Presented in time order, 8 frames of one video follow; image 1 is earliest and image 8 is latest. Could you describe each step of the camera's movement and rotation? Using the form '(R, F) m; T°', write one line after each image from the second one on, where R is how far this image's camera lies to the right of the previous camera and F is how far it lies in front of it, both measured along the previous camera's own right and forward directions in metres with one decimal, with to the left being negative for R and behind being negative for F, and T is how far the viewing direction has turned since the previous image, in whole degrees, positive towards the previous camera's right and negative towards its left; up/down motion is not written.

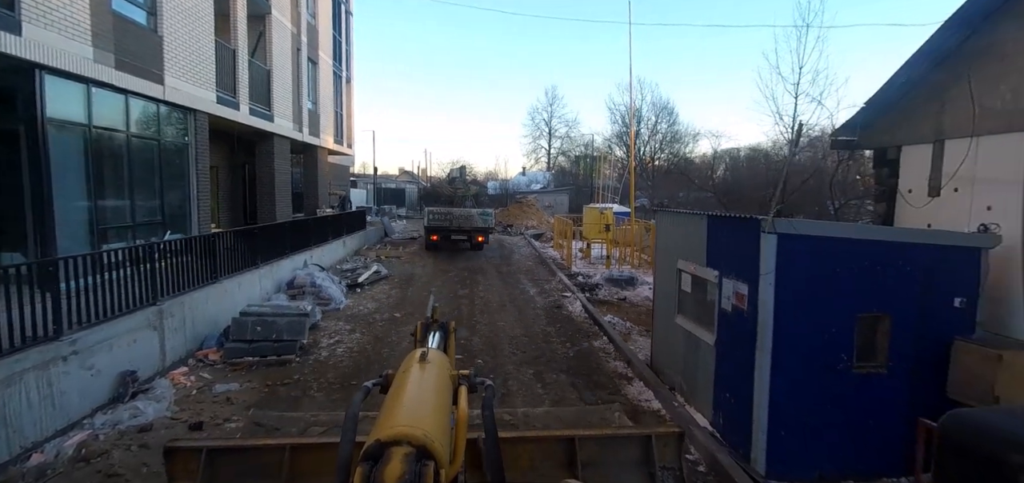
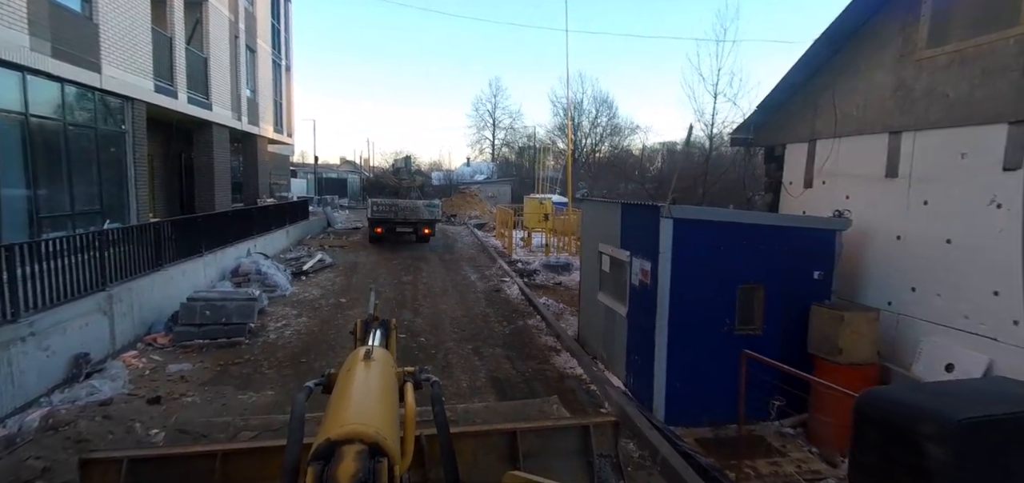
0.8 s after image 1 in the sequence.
(+0.1, -0.6) m; +6°
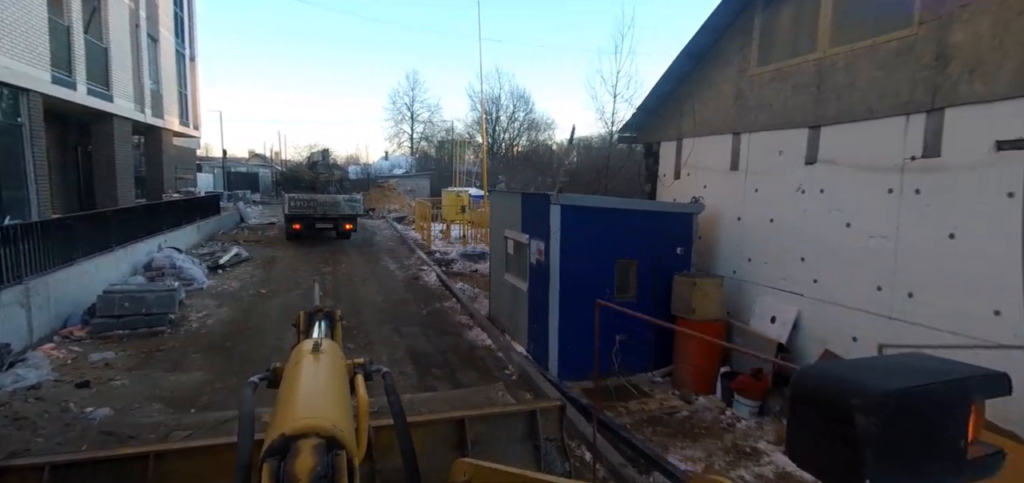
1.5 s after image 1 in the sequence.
(+0.1, -0.8) m; +8°
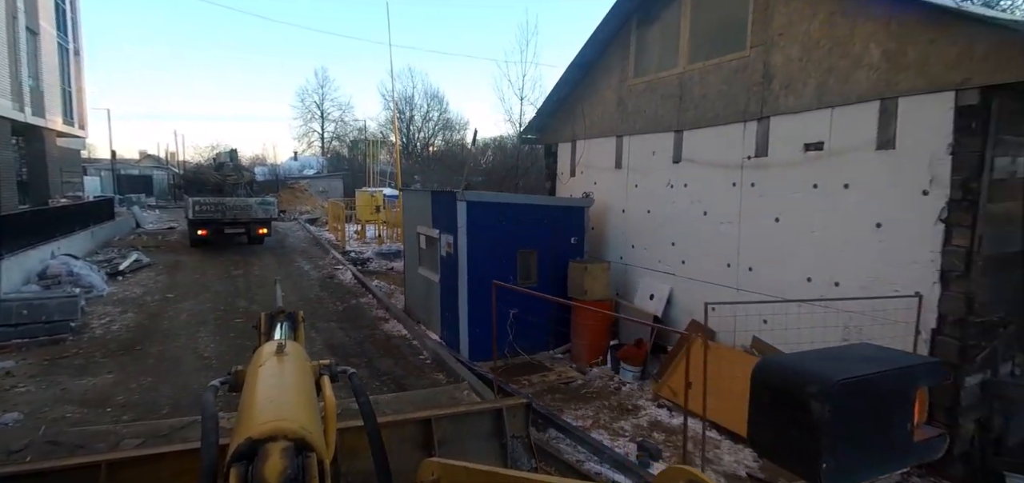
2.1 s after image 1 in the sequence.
(+0.1, -0.6) m; +9°
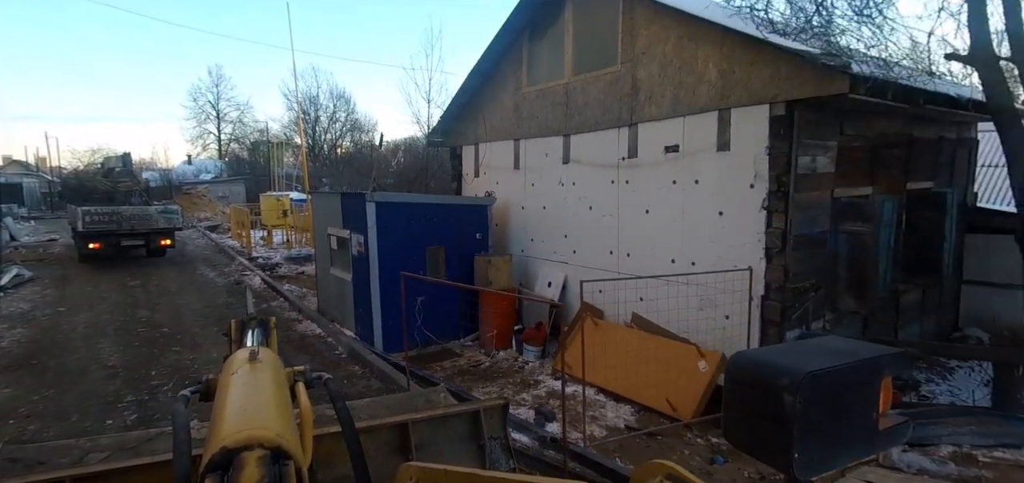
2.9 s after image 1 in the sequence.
(+0.1, -0.6) m; +9°
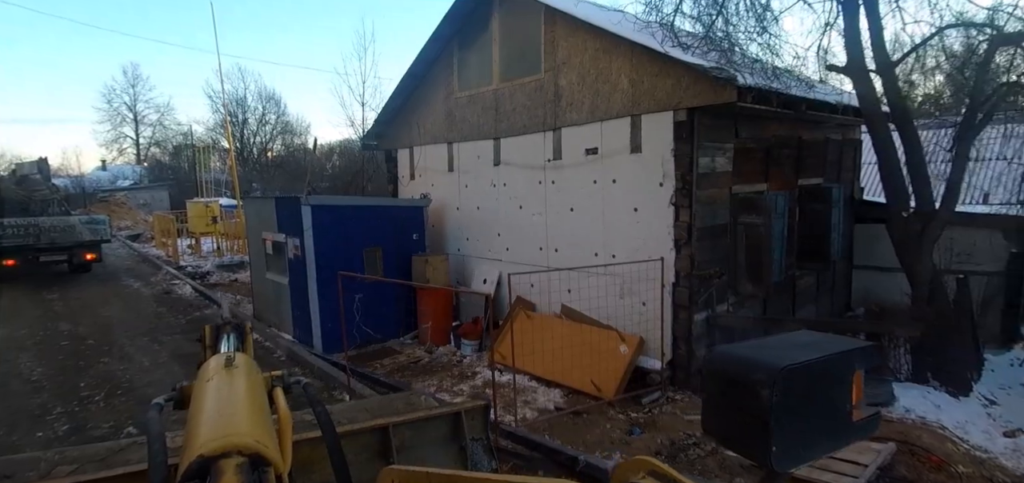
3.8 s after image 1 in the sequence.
(+0.1, -0.4) m; +6°
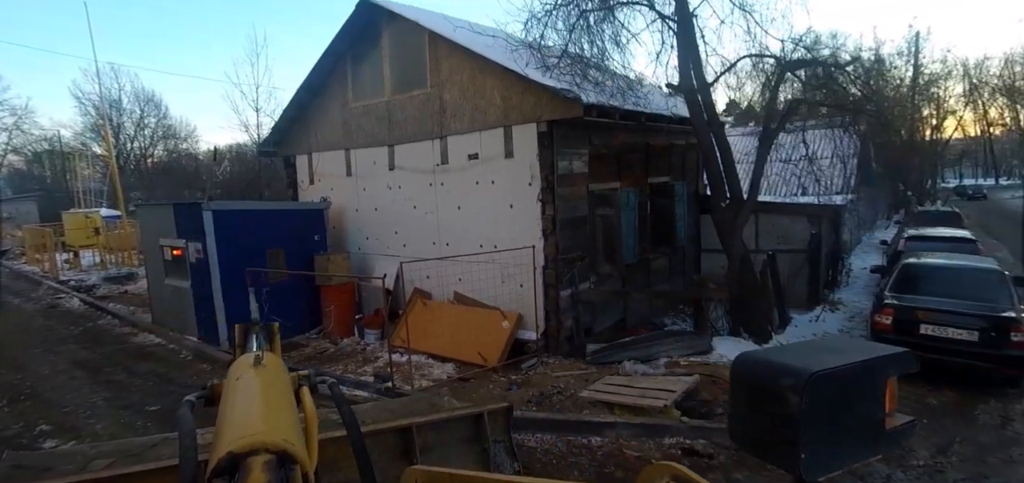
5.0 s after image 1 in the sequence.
(+0.2, -1.1) m; +10°
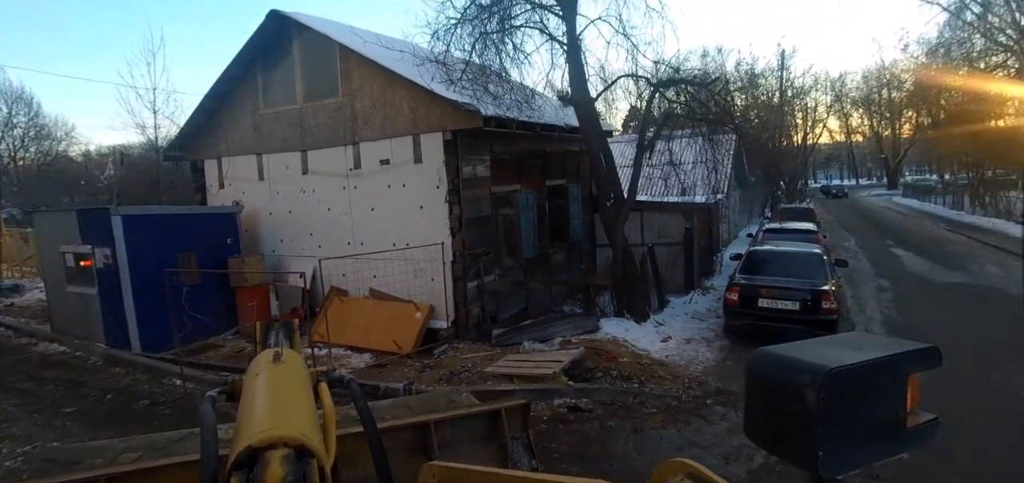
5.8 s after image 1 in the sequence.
(+0.1, -0.9) m; +9°
